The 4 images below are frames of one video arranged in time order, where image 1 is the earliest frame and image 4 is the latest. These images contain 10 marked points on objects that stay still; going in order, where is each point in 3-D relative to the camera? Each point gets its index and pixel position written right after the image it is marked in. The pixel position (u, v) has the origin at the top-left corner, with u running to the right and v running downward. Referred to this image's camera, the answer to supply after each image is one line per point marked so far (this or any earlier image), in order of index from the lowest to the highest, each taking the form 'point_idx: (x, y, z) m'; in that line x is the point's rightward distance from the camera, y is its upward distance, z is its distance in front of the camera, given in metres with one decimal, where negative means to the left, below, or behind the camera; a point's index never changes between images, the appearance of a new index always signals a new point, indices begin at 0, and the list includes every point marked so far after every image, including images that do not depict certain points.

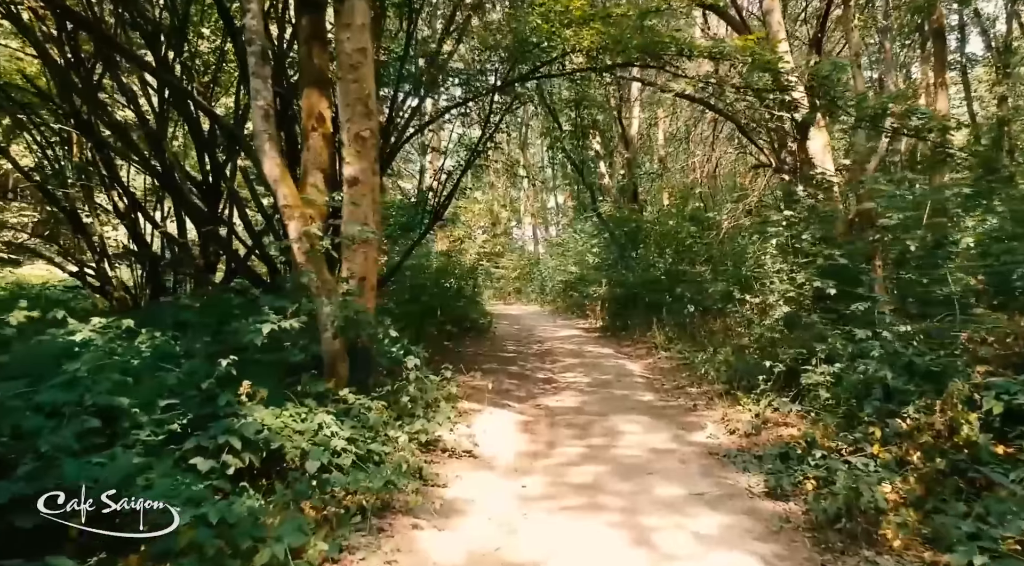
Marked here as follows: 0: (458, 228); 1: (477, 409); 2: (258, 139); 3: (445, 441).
0: (-1.6, +1.6, +19.0) m
1: (-0.4, -1.4, +7.2) m
2: (-2.1, +1.2, +5.4) m
3: (-0.6, -1.4, +5.5) m
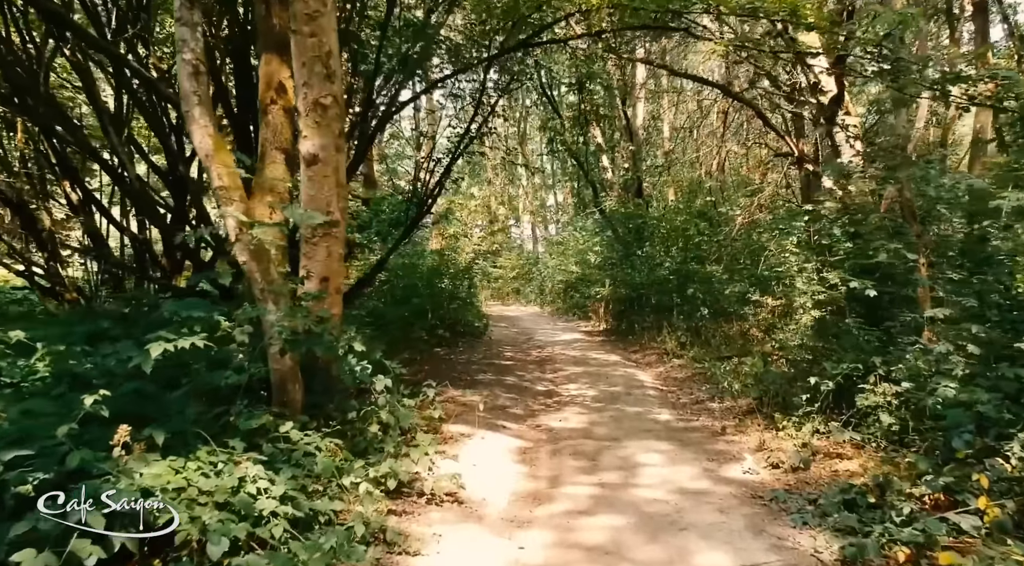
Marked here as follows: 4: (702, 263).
0: (-1.6, +1.6, +17.9) m
1: (-0.4, -1.4, +6.1) m
2: (-2.2, +1.2, +4.3) m
3: (-0.6, -1.4, +4.4) m
4: (+3.9, +0.4, +13.2) m
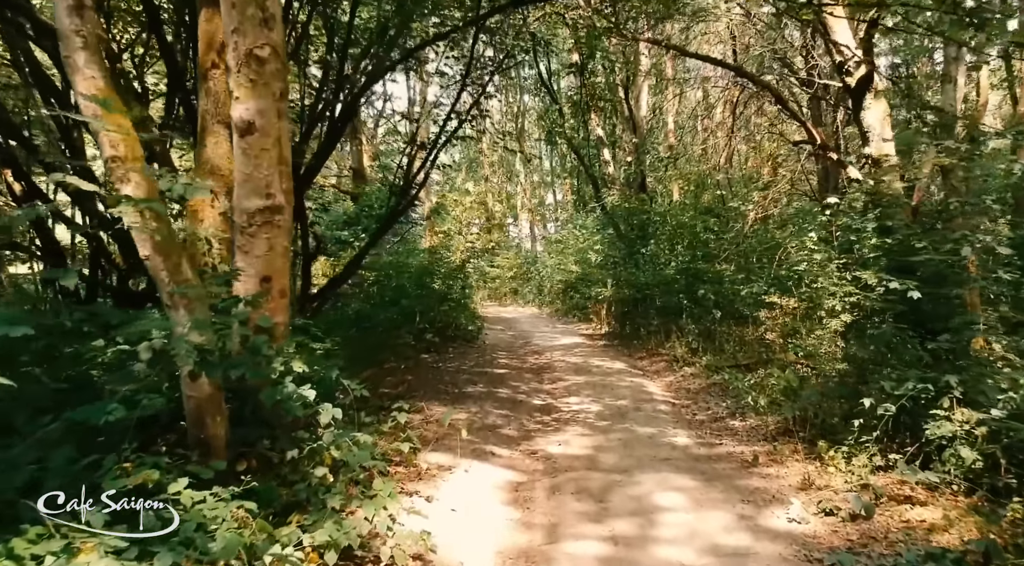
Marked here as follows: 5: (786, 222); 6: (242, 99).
0: (-1.7, +1.6, +16.9) m
1: (-0.5, -1.4, +5.0) m
2: (-2.2, +1.2, +3.3) m
3: (-0.7, -1.4, +3.4) m
4: (+3.8, +0.4, +12.2) m
5: (+4.4, +1.0, +10.4) m
6: (-1.6, +1.1, +3.9) m
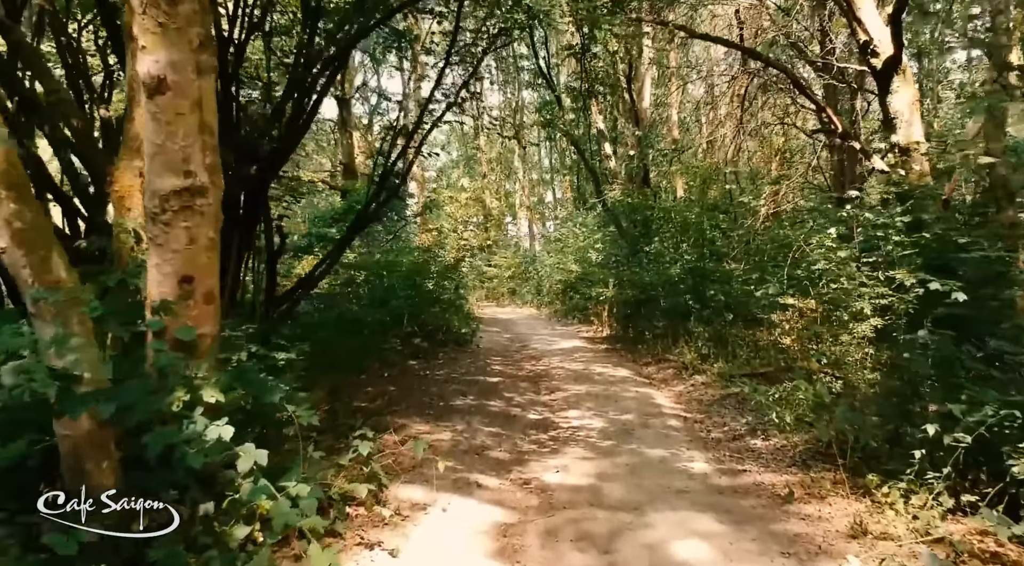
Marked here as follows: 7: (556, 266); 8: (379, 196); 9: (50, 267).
0: (-1.8, +1.6, +16.0) m
1: (-0.6, -1.4, +4.2) m
2: (-2.3, +1.2, +2.4) m
3: (-0.8, -1.4, +2.6) m
4: (+3.7, +0.4, +11.3) m
5: (+4.3, +1.0, +9.6) m
6: (-1.7, +1.1, +3.0) m
7: (+1.3, +0.5, +19.5) m
8: (-1.8, +1.1, +8.7) m
9: (-1.8, +0.1, +2.6) m
